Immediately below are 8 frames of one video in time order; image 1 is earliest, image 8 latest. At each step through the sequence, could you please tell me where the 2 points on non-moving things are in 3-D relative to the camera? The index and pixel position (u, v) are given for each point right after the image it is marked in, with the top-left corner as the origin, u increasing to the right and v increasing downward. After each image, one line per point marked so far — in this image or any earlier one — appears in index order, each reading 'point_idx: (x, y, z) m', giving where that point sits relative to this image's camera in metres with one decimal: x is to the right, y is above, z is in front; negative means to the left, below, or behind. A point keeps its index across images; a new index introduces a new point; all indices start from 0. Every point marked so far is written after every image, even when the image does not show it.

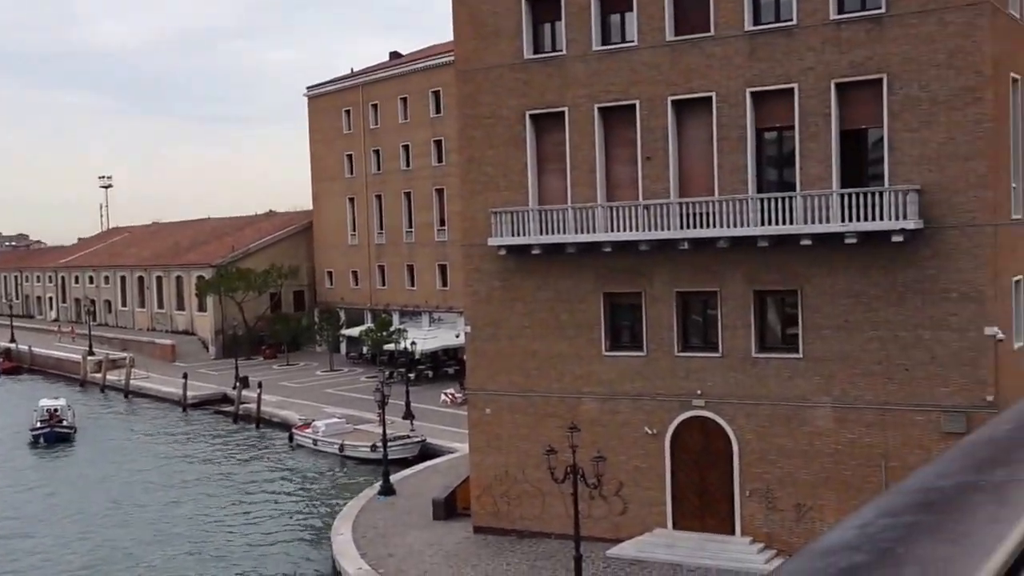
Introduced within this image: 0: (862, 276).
0: (+7.0, +0.2, +20.0) m
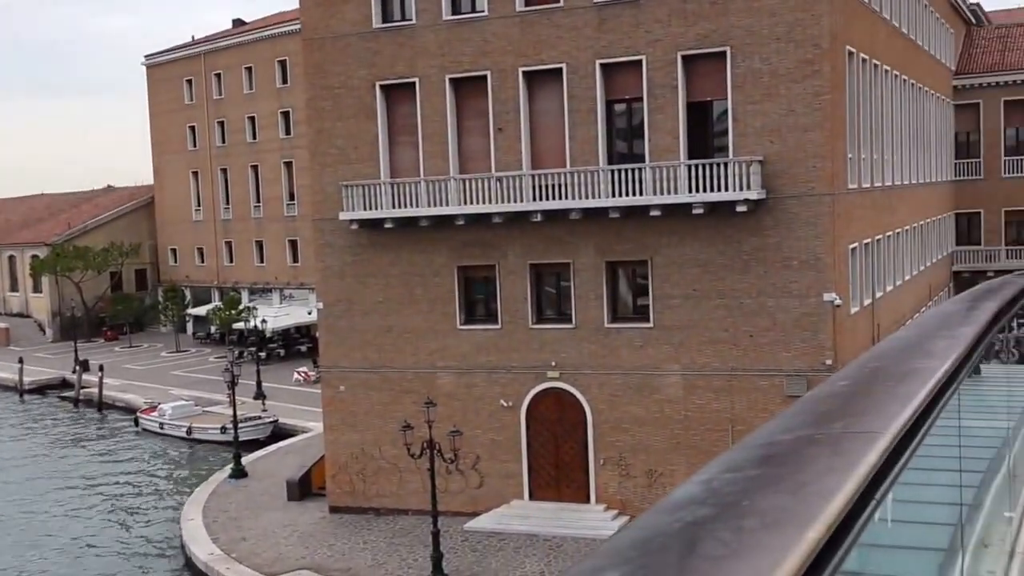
0: (+4.0, +0.9, +20.4) m
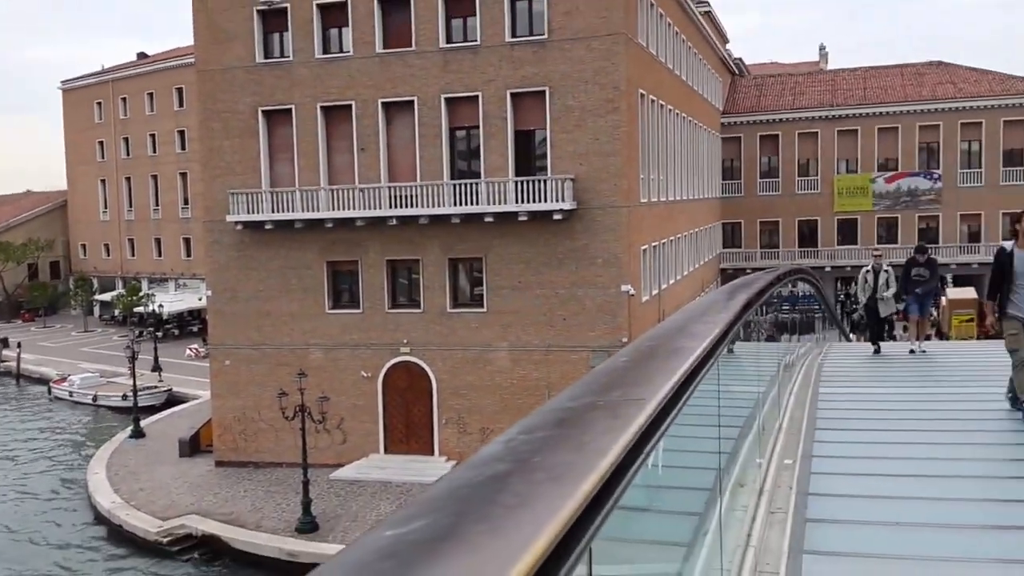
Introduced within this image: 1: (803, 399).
0: (+0.5, +1.1, +25.3) m
1: (+2.9, -1.3, +11.5) m
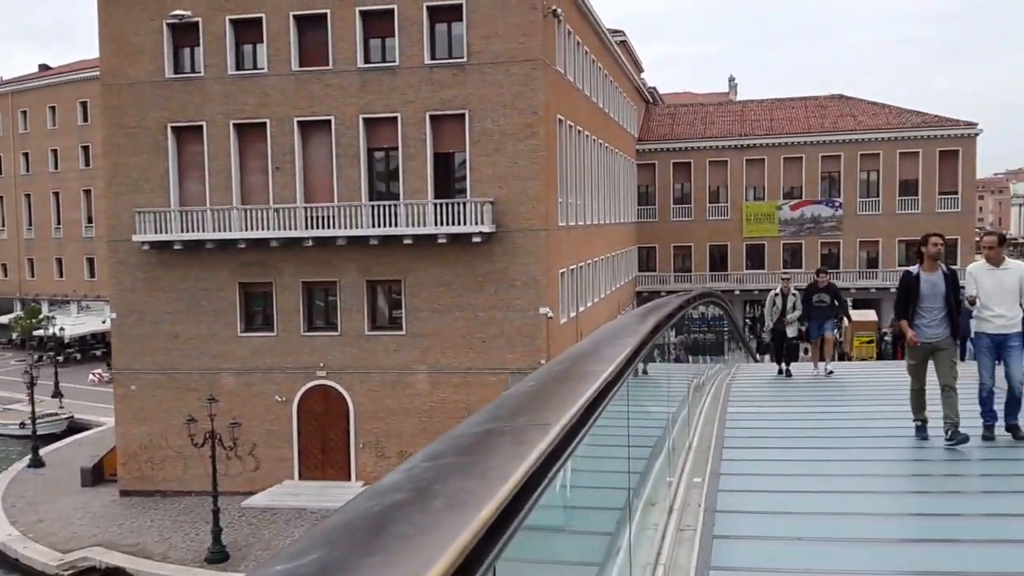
0: (-1.6, +0.5, +25.2) m
1: (+2.4, -1.6, +11.7) m
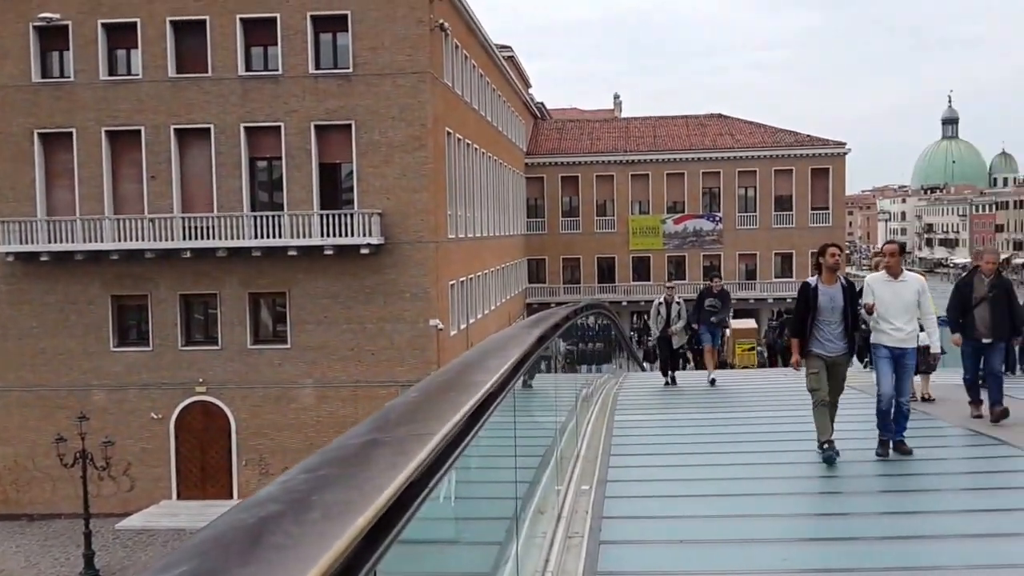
0: (-4.4, +0.2, +24.8) m
1: (+1.1, -1.7, +11.9) m
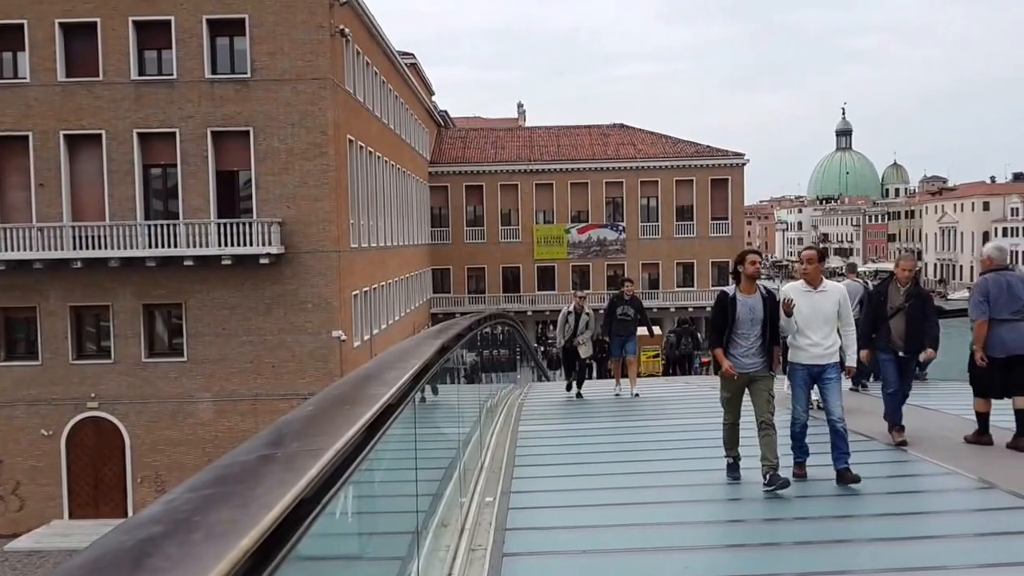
0: (-6.7, -0.1, +24.2) m
1: (-0.1, -1.8, +11.8) m
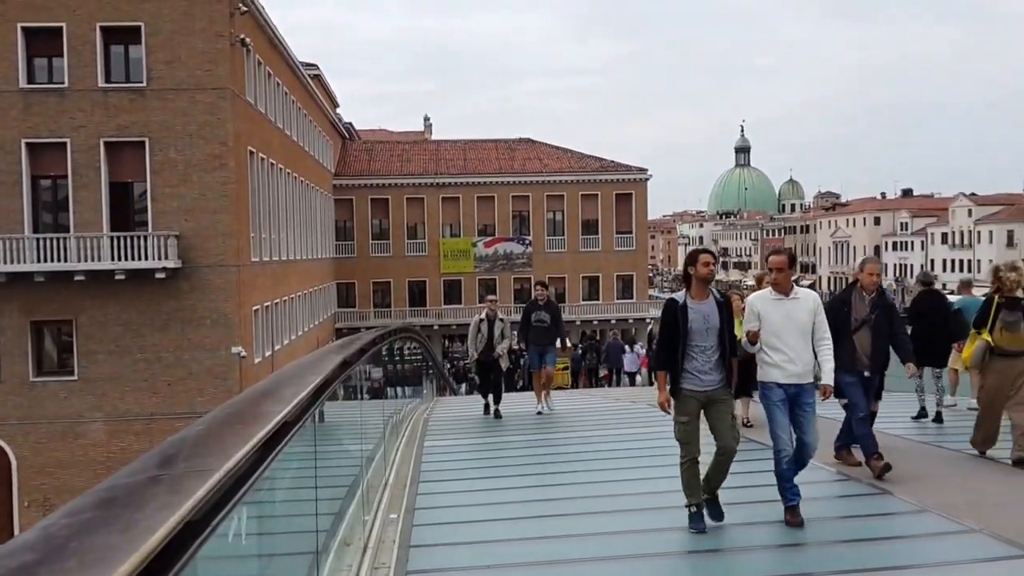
0: (-9.0, -0.5, +23.3) m
1: (-1.2, -1.9, +11.6) m
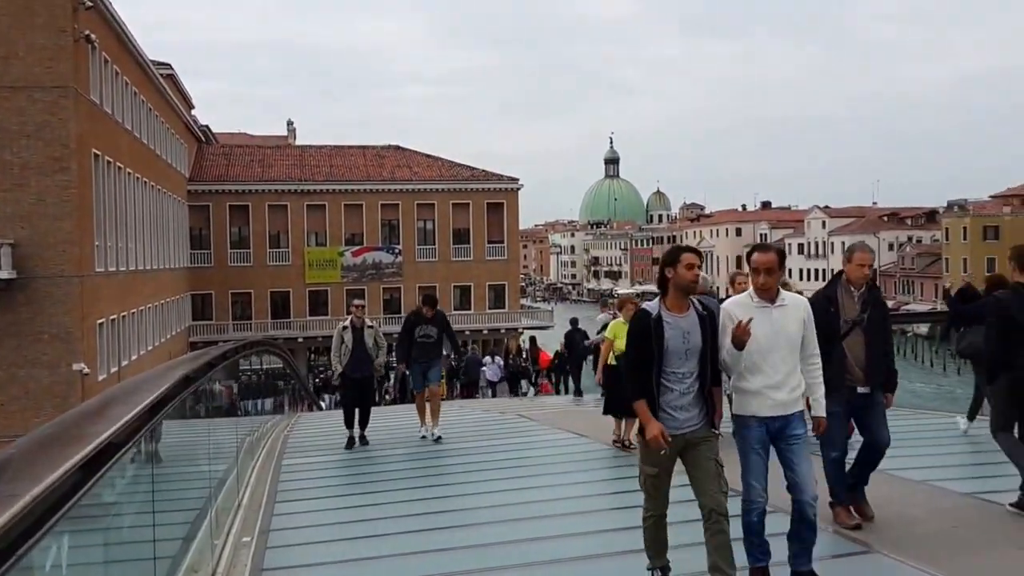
0: (-11.9, -0.7, +21.5) m
1: (-2.7, -2.0, +10.8) m
